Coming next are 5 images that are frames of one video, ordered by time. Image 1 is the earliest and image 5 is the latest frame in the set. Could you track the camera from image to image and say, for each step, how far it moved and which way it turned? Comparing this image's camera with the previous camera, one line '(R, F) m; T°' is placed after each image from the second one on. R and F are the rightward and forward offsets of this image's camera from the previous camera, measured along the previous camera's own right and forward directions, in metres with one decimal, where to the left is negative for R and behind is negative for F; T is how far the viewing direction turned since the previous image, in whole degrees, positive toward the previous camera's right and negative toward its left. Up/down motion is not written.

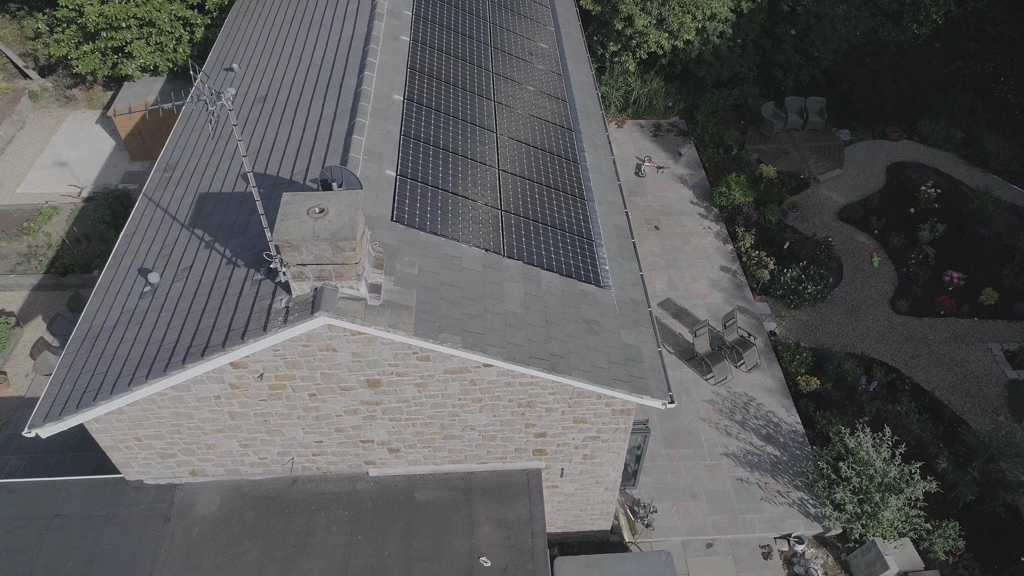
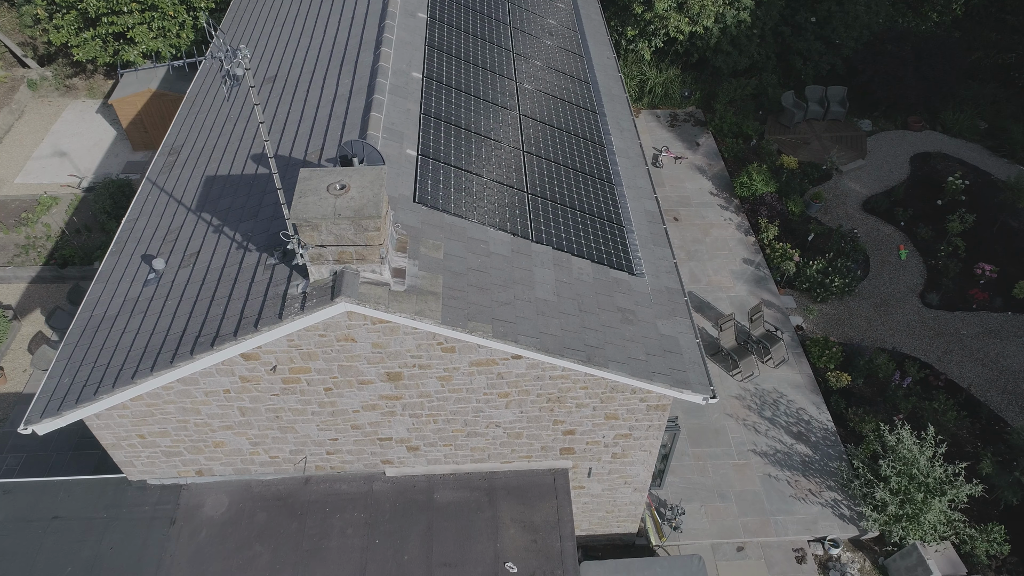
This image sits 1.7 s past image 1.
(-0.4, +0.8) m; 0°
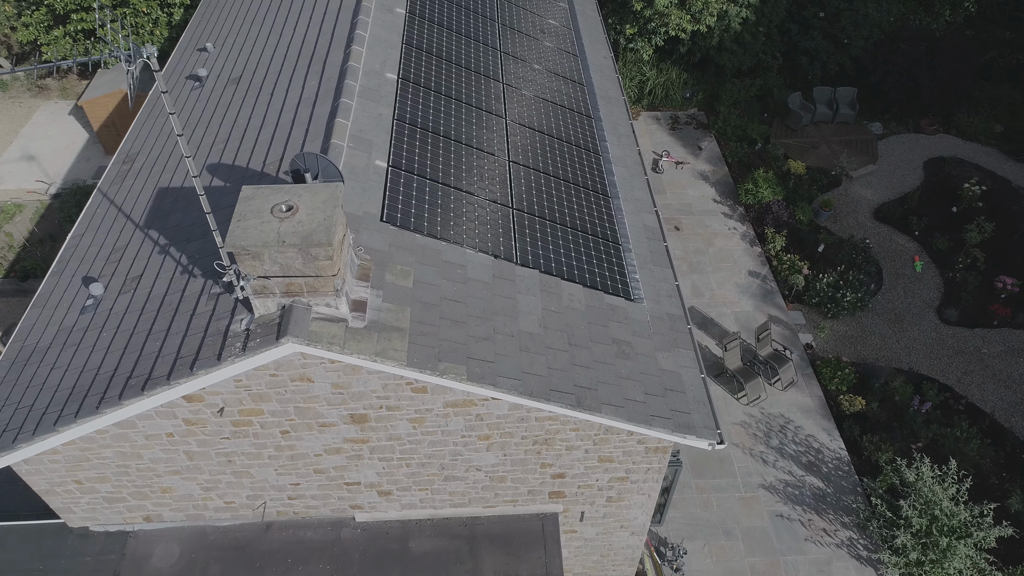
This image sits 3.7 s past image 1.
(+0.2, +1.3) m; 0°
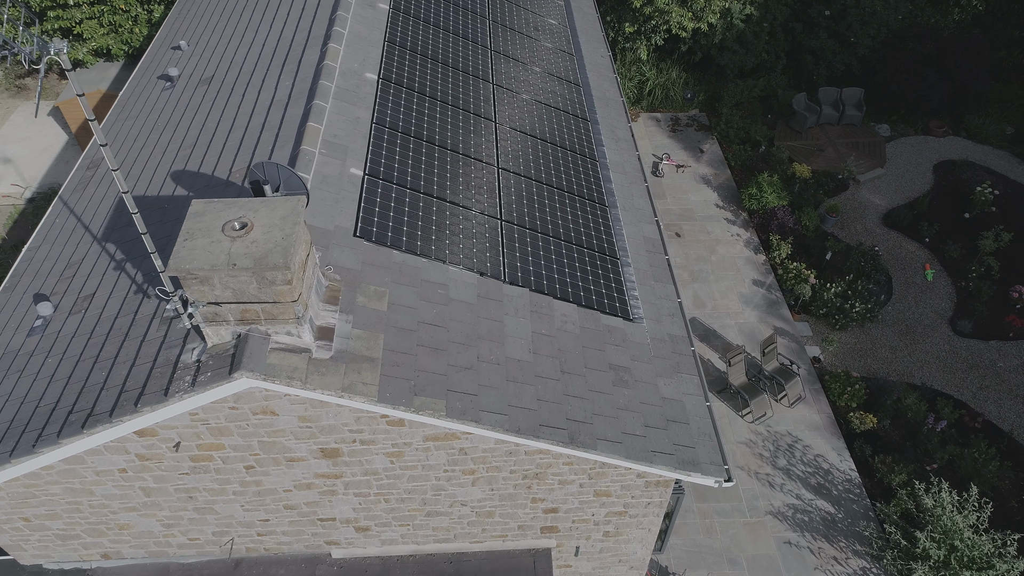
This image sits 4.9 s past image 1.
(+0.1, +0.9) m; 0°
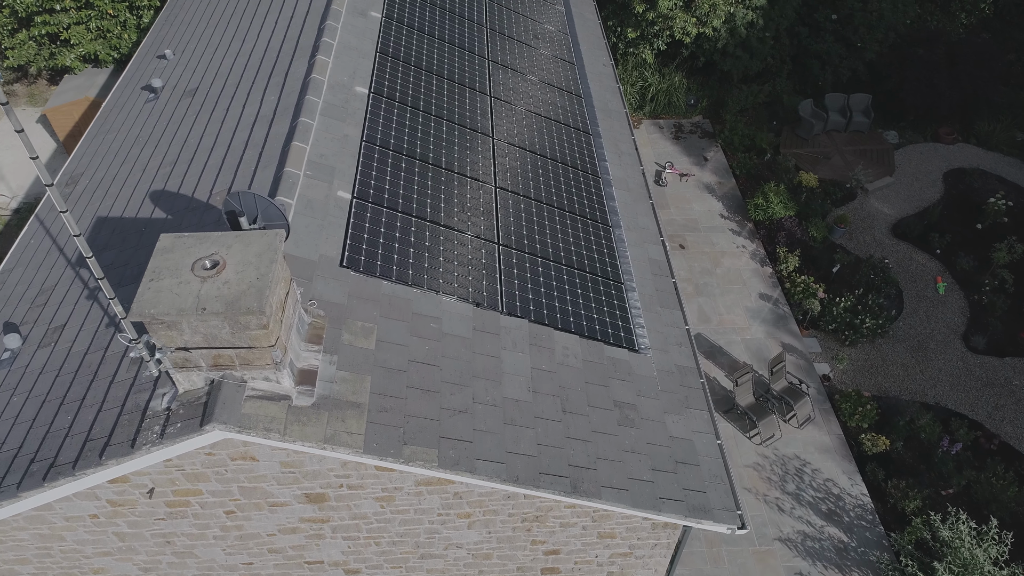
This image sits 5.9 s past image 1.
(0.0, +0.6) m; 0°
